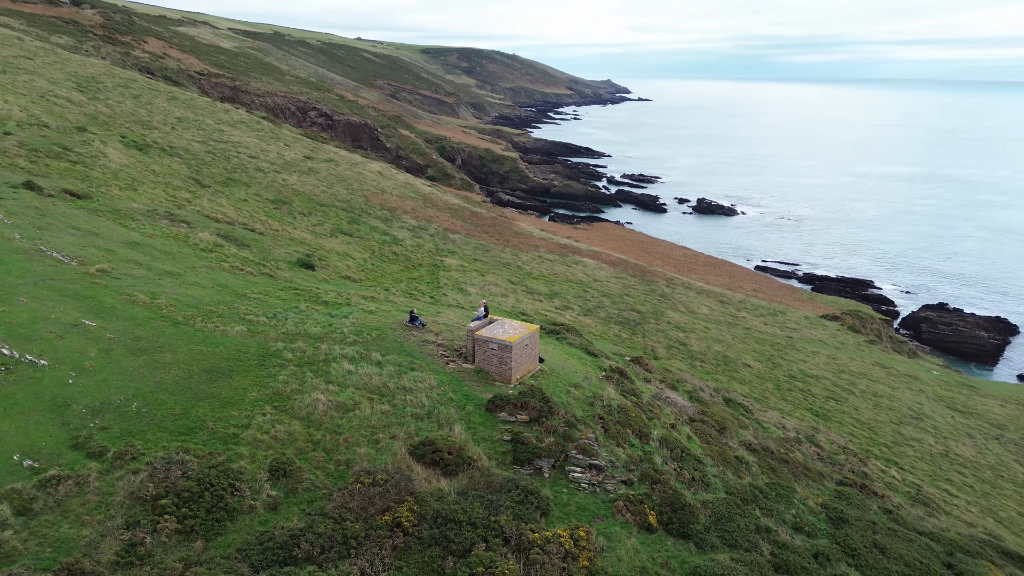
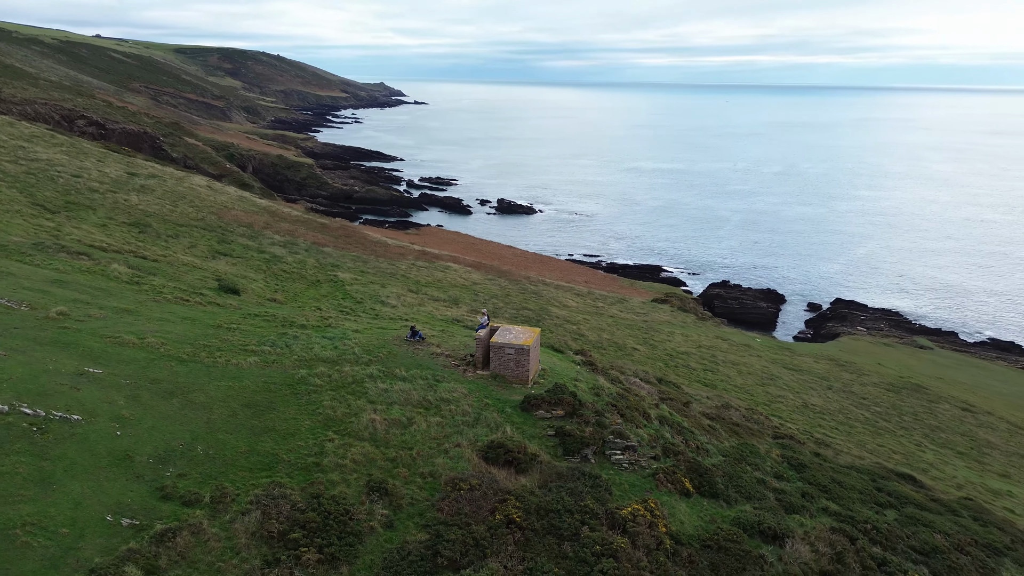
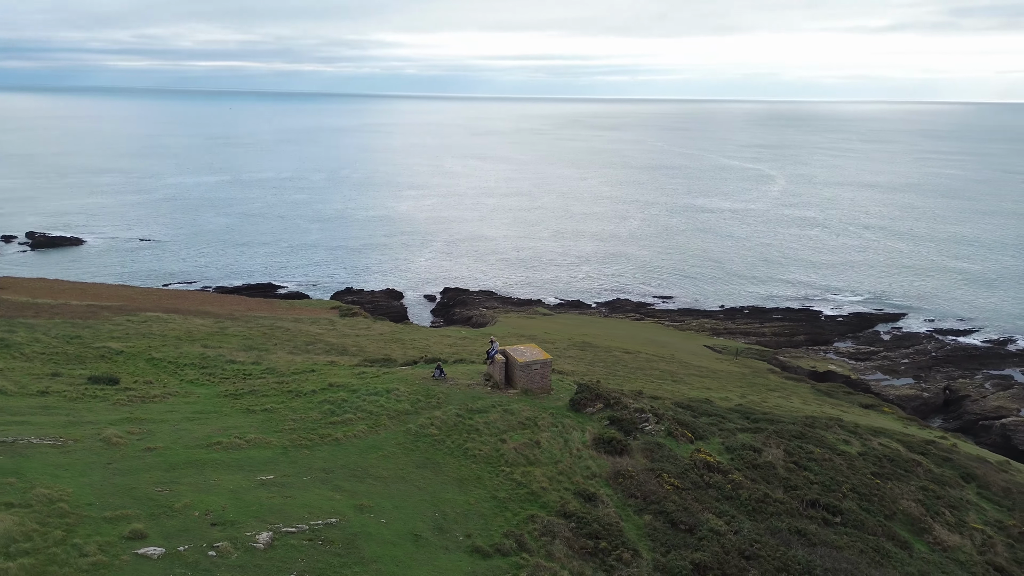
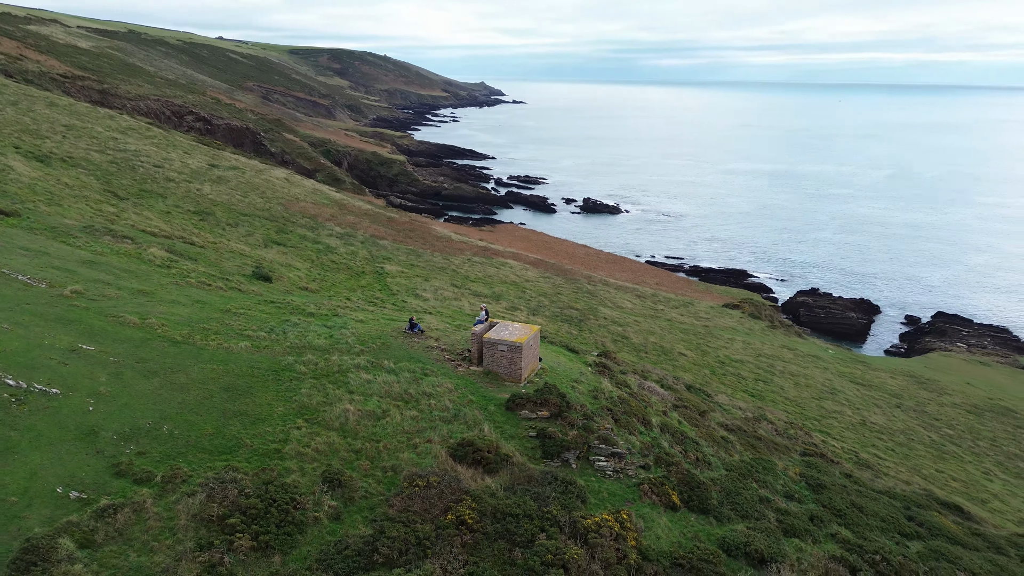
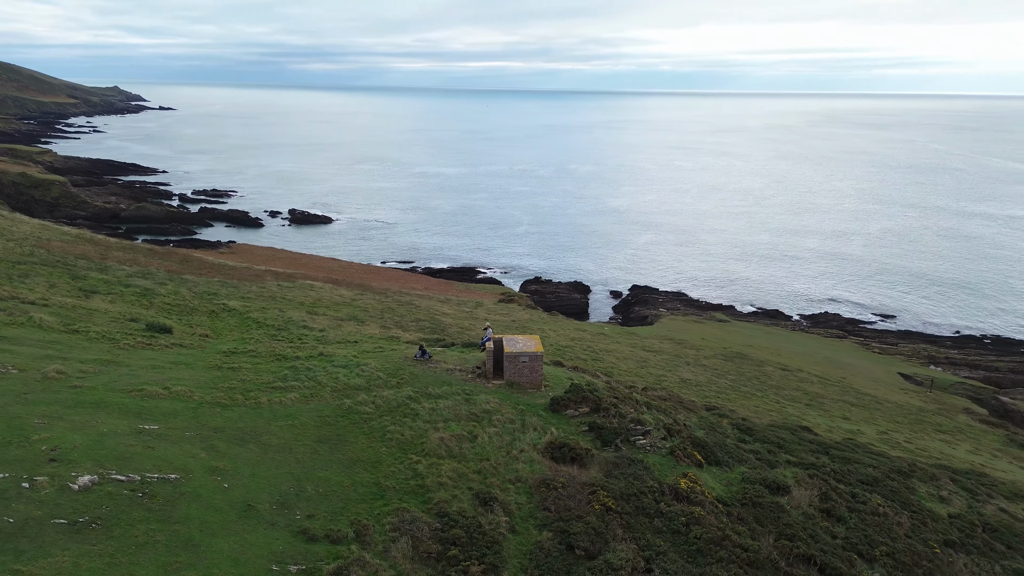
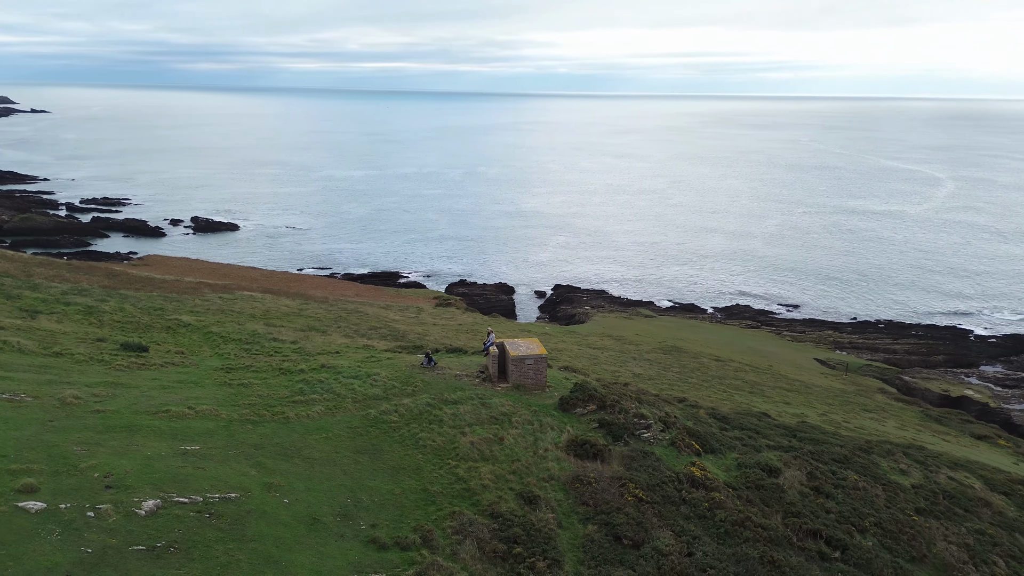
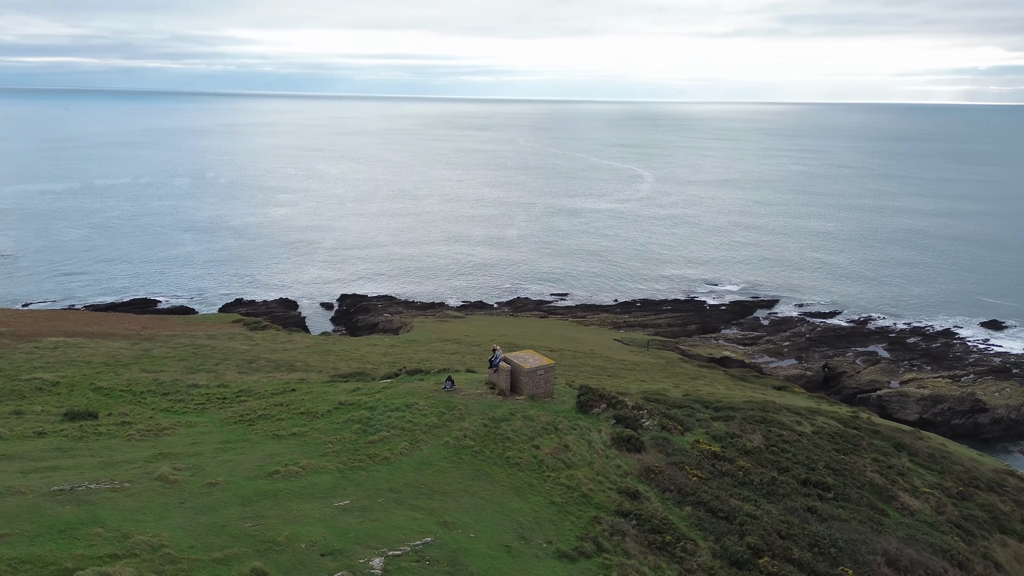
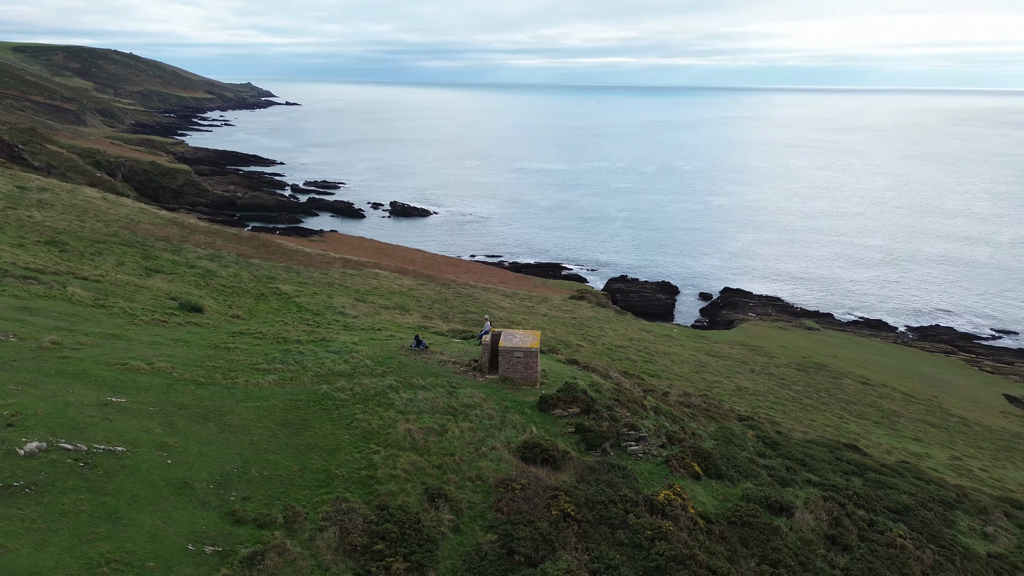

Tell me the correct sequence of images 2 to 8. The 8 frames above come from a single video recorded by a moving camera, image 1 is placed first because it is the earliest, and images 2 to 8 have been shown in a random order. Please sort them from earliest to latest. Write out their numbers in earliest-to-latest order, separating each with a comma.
4, 2, 8, 5, 6, 3, 7
